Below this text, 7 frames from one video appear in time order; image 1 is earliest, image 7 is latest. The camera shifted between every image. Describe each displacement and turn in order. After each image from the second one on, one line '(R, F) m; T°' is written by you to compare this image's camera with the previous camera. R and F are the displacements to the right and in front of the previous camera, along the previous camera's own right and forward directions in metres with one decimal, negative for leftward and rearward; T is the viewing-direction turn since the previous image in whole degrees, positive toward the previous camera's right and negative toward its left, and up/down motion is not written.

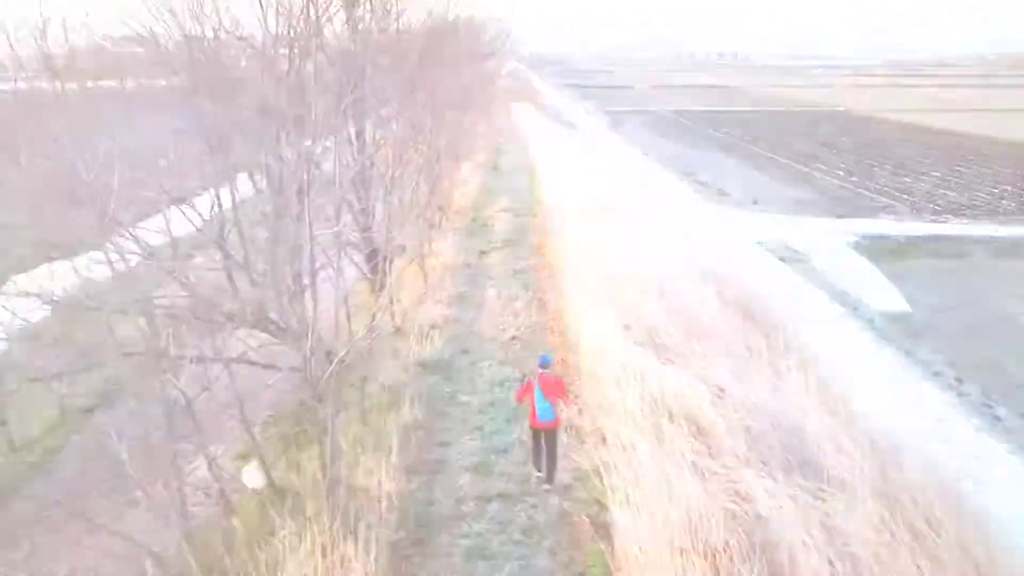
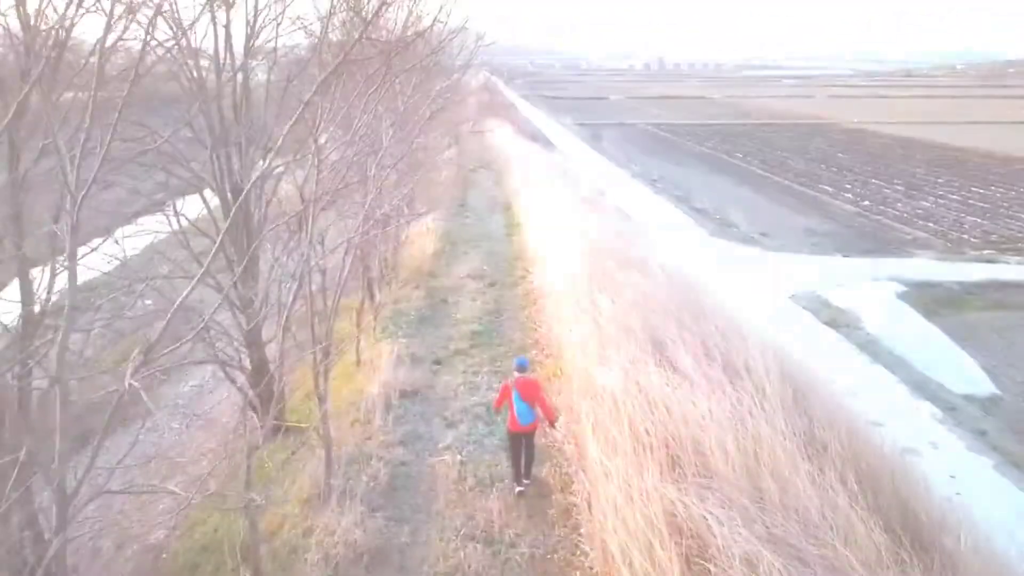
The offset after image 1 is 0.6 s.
(0.0, 0.0) m; -4°
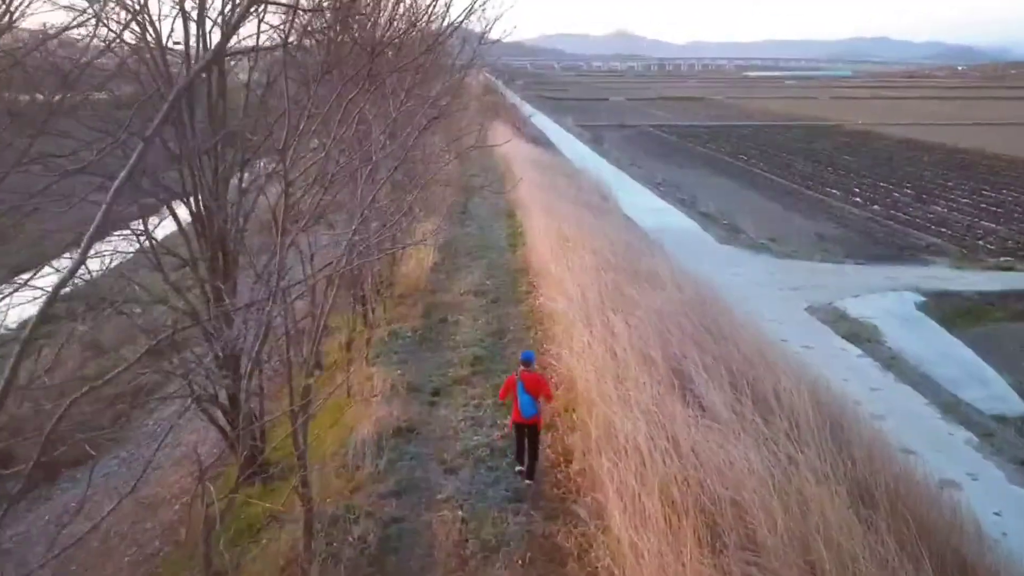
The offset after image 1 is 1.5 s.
(0.0, +0.6) m; 0°
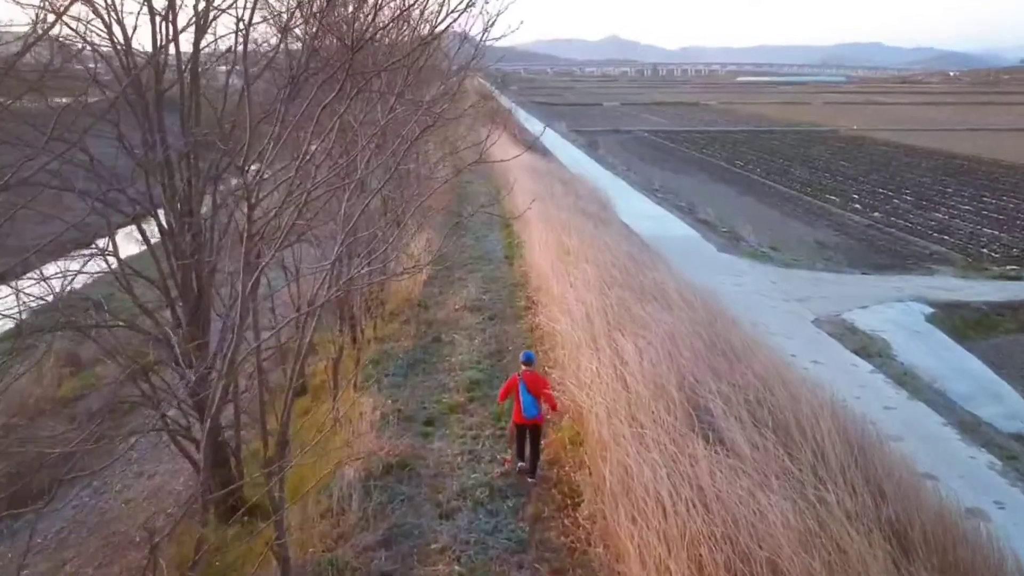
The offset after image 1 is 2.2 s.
(0.0, +0.5) m; 0°
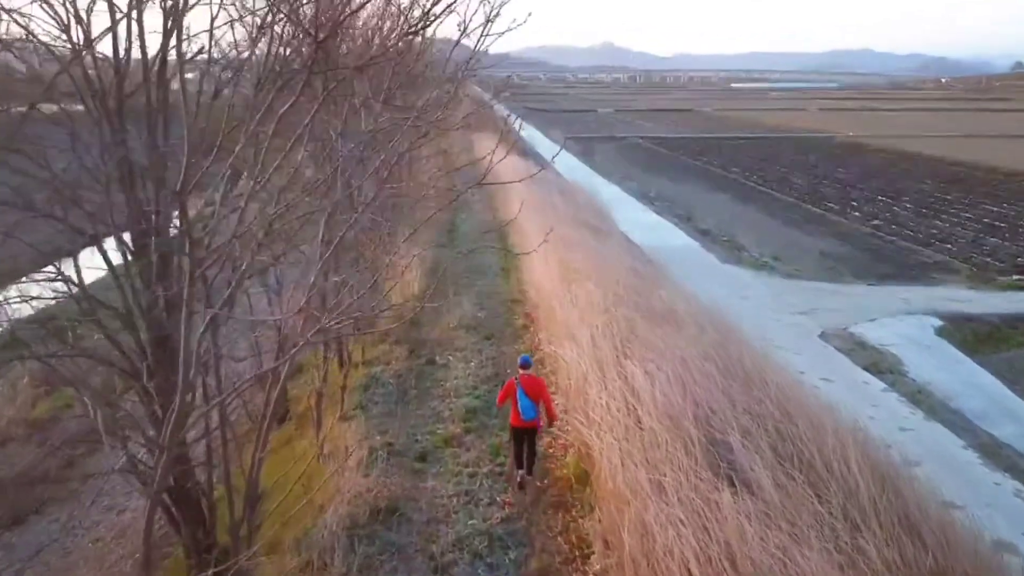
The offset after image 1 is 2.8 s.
(0.0, +0.5) m; 0°
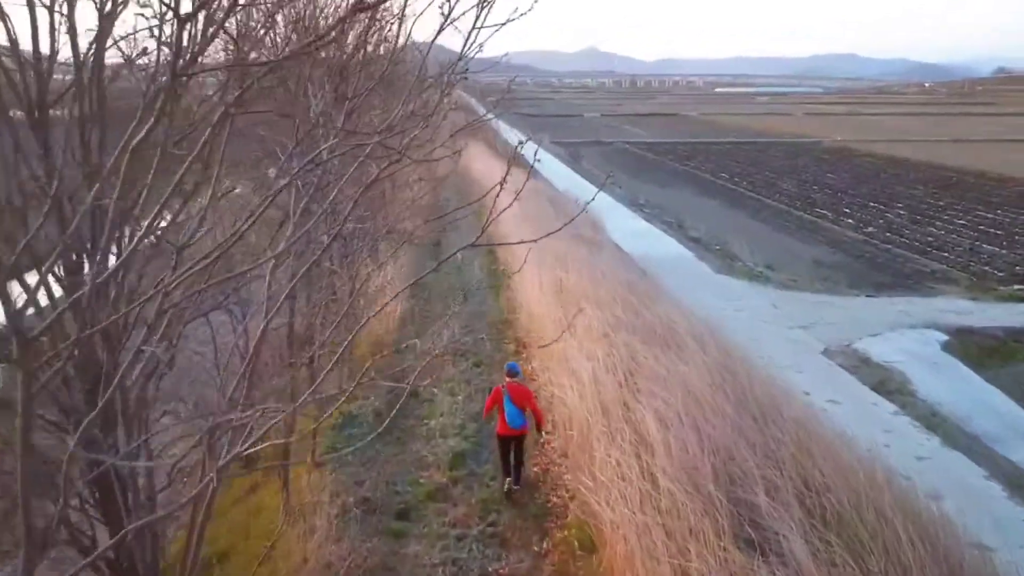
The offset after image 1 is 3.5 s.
(0.0, +0.6) m; +1°
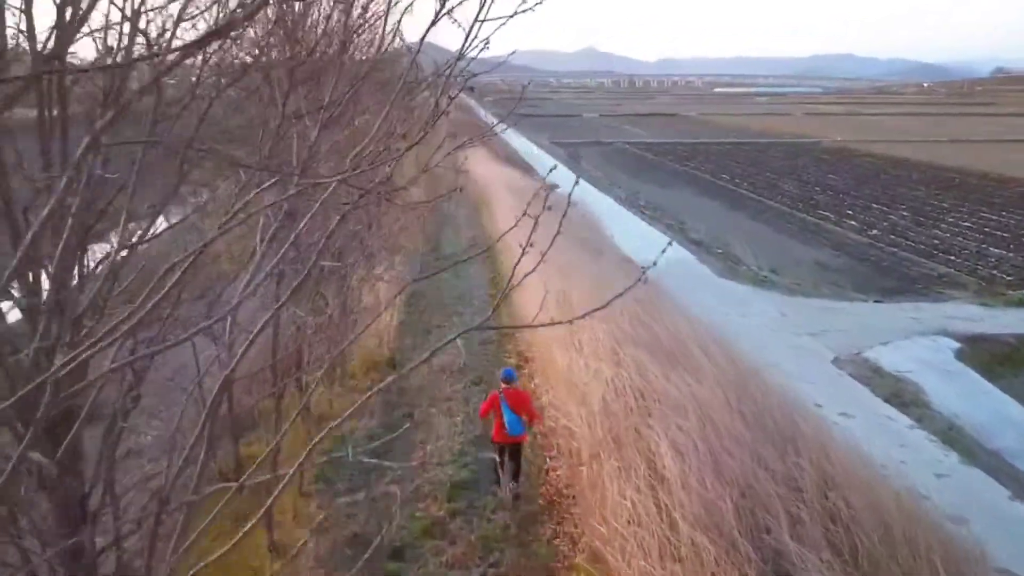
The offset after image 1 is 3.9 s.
(0.0, +0.4) m; 0°
